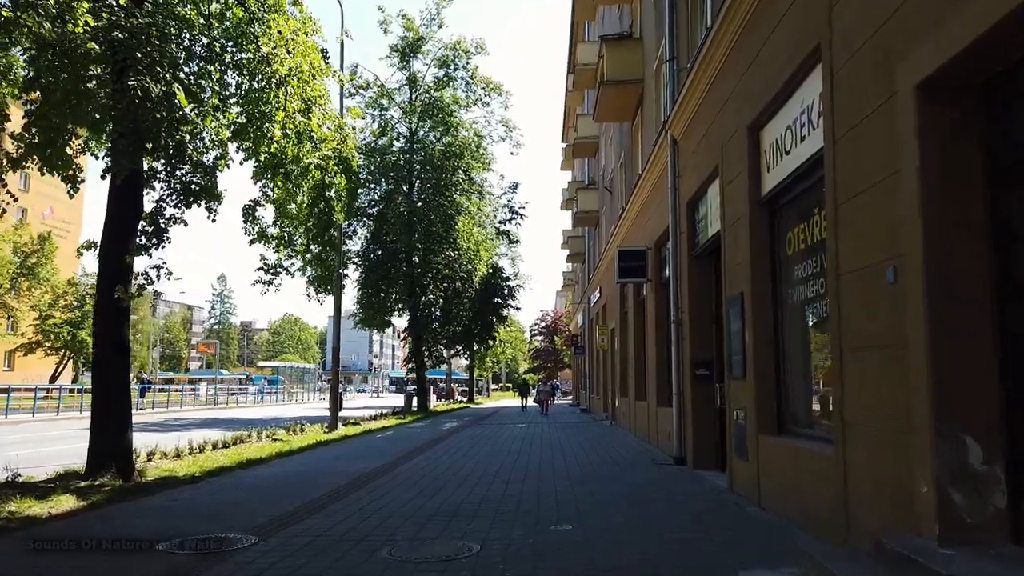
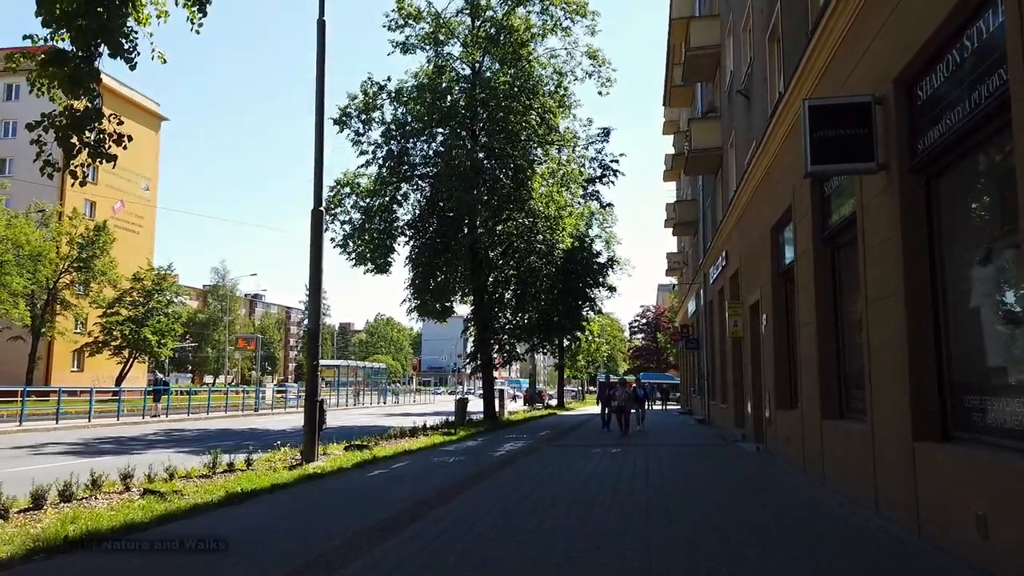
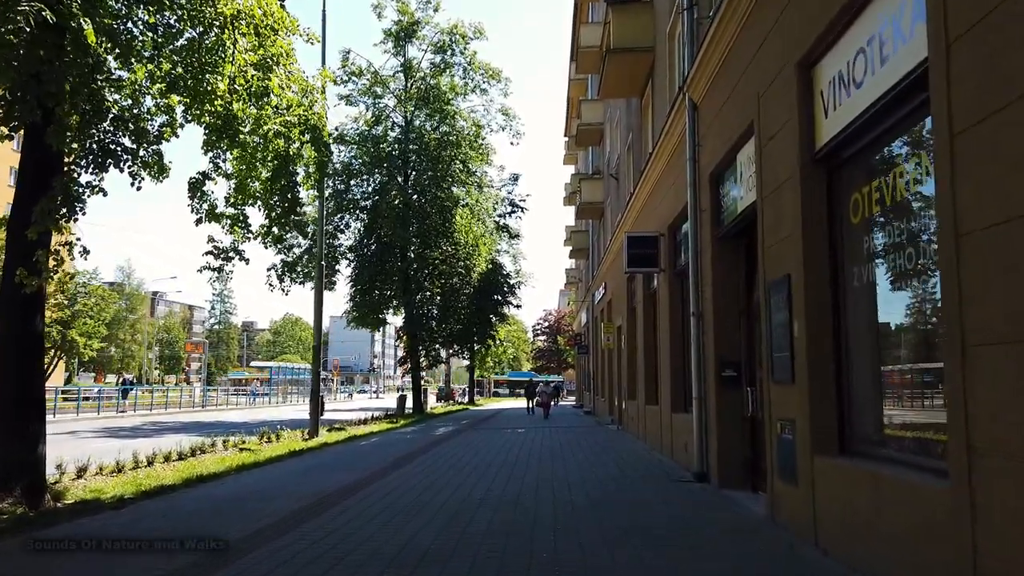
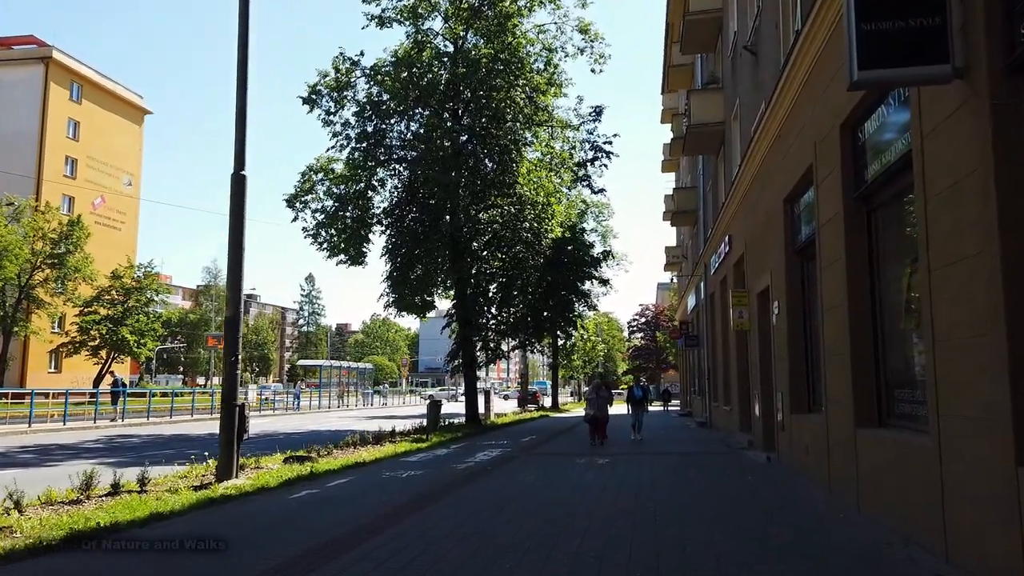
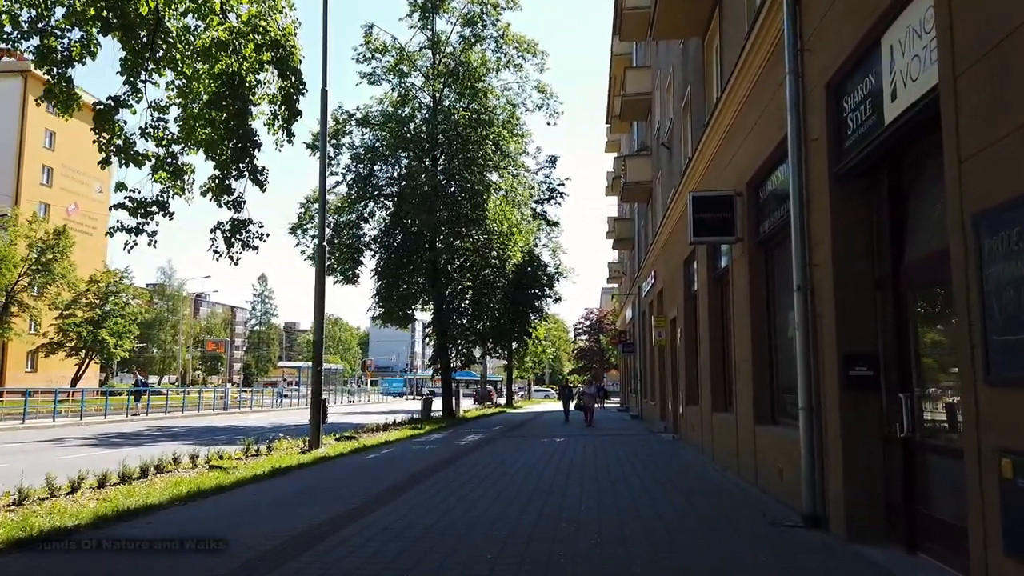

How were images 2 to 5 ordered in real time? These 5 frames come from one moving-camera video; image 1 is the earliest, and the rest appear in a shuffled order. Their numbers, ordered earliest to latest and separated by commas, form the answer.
3, 5, 2, 4
